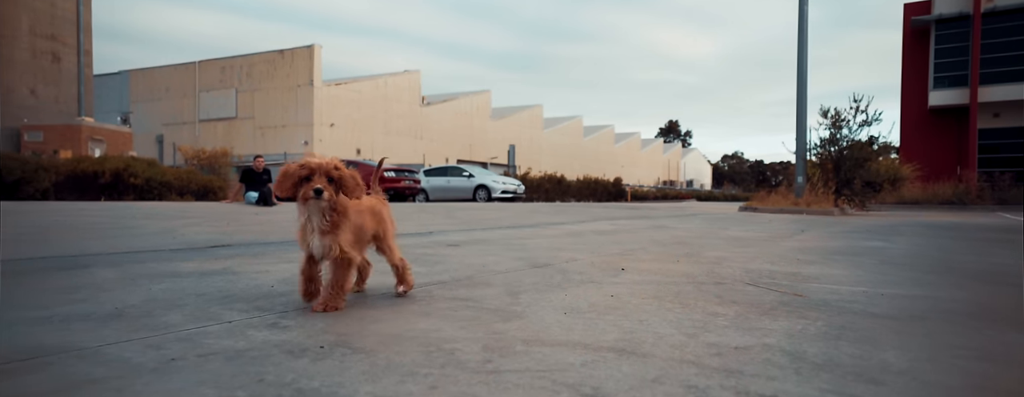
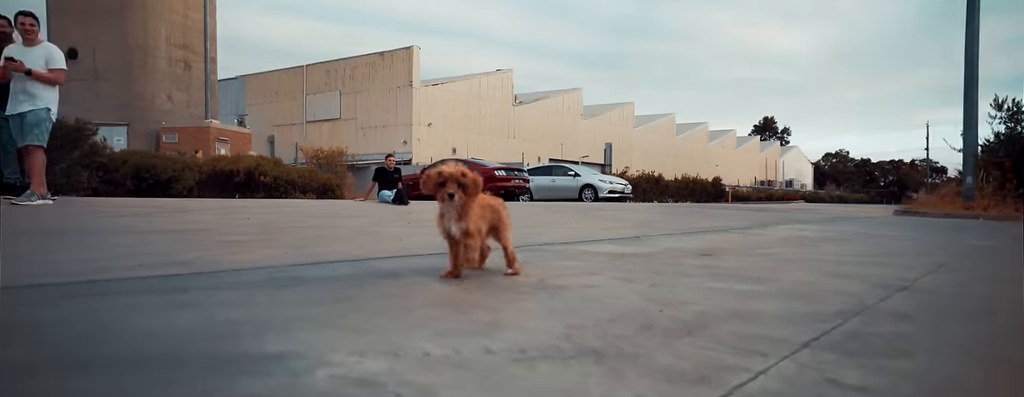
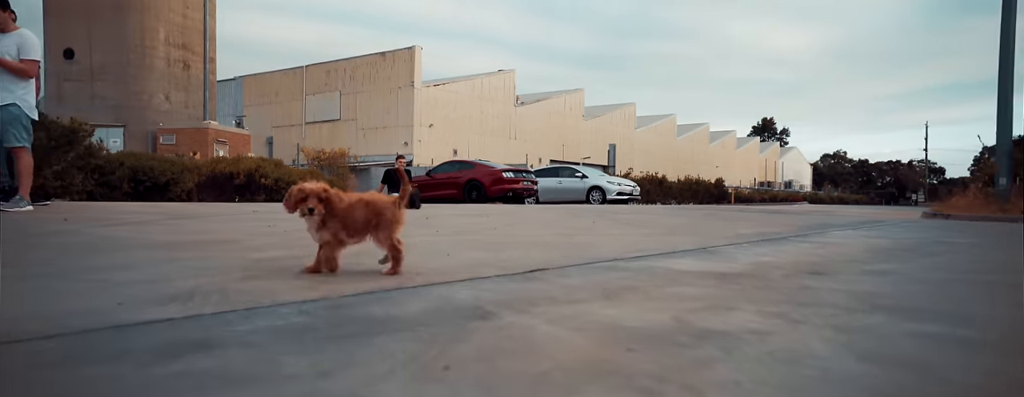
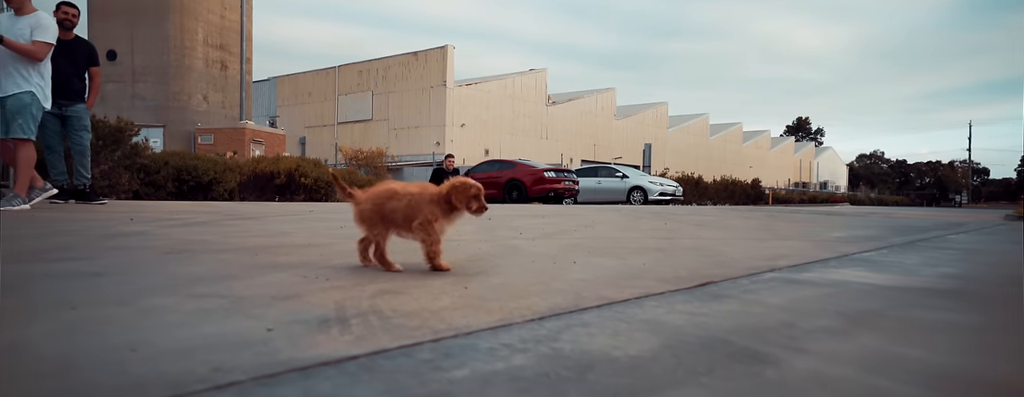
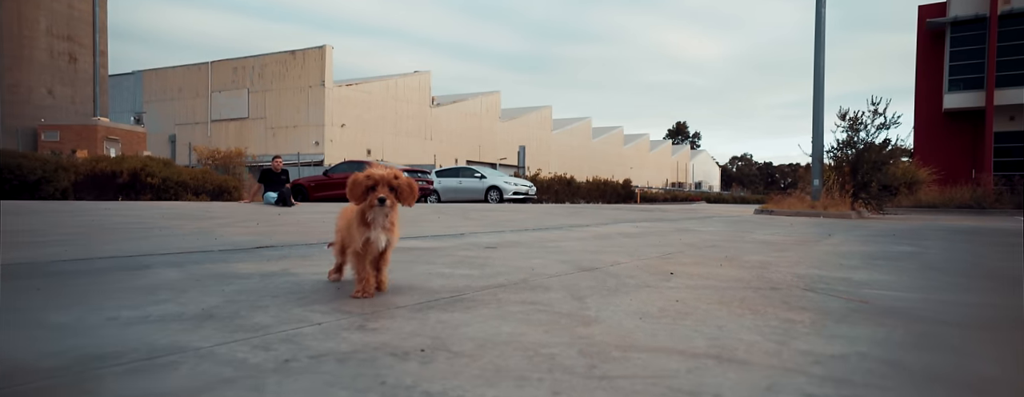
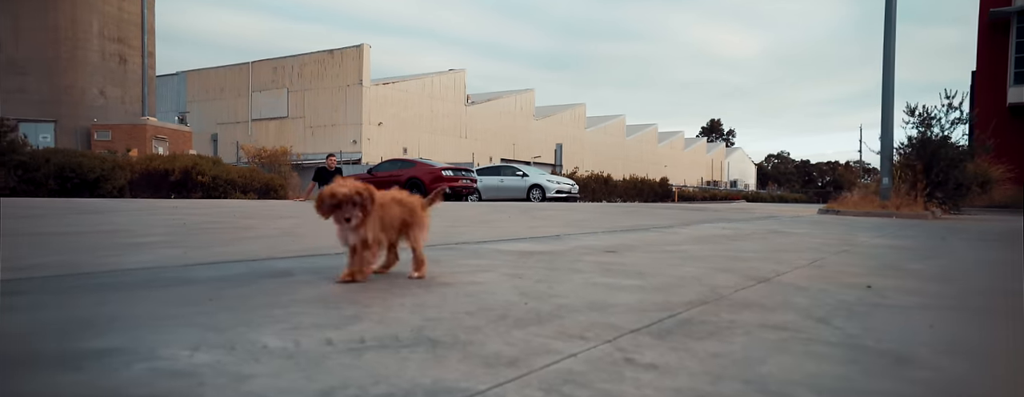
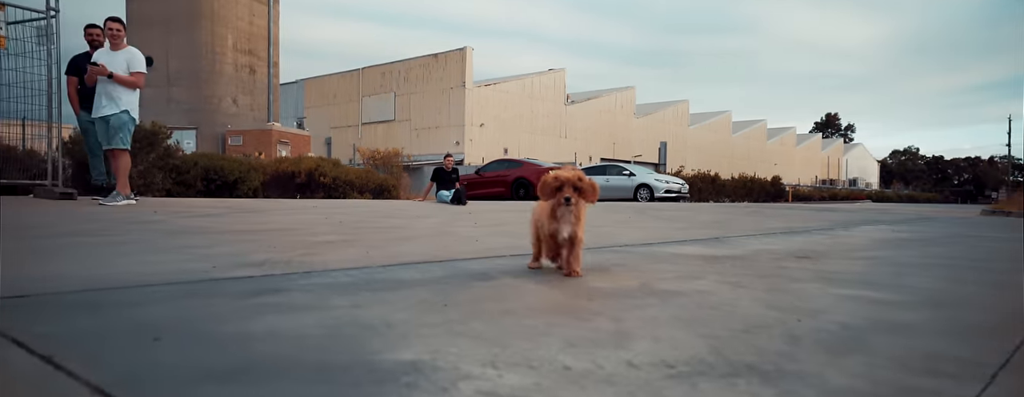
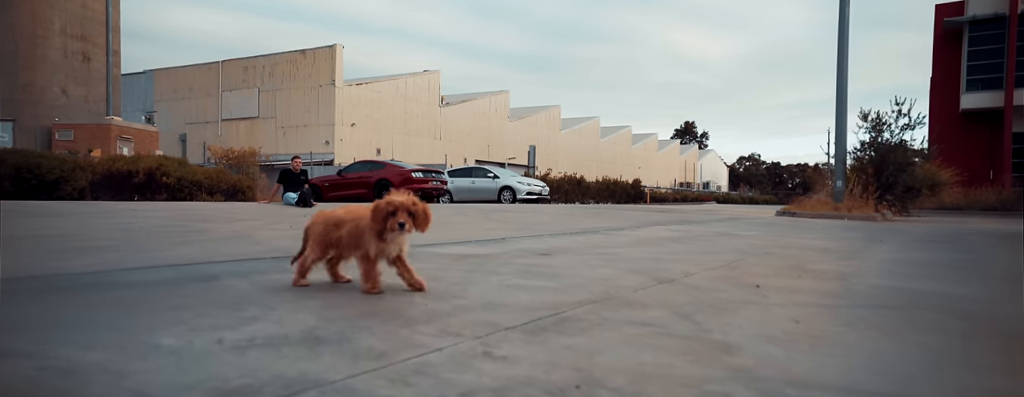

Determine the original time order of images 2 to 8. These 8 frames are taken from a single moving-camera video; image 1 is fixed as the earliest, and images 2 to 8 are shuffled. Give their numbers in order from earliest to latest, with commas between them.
5, 8, 6, 2, 7, 3, 4
